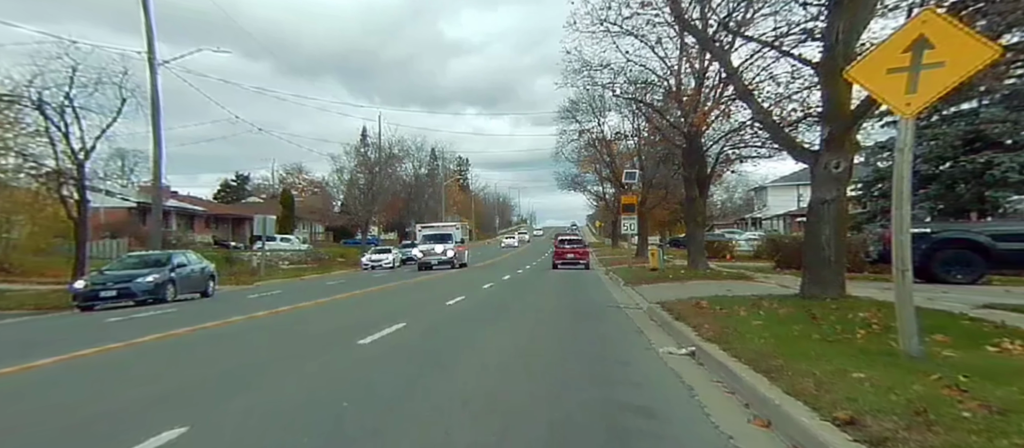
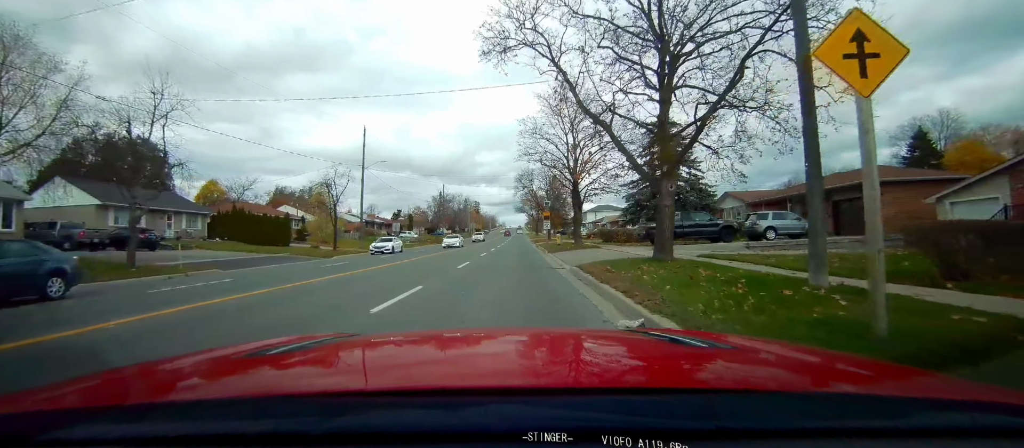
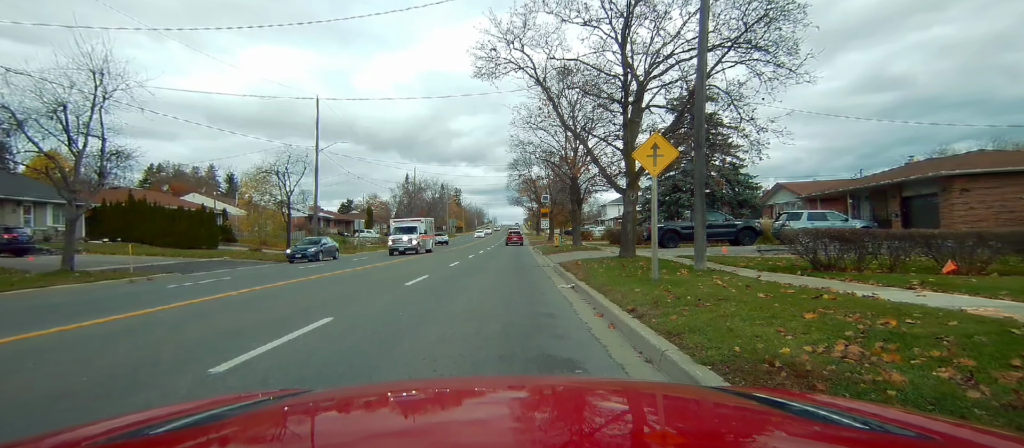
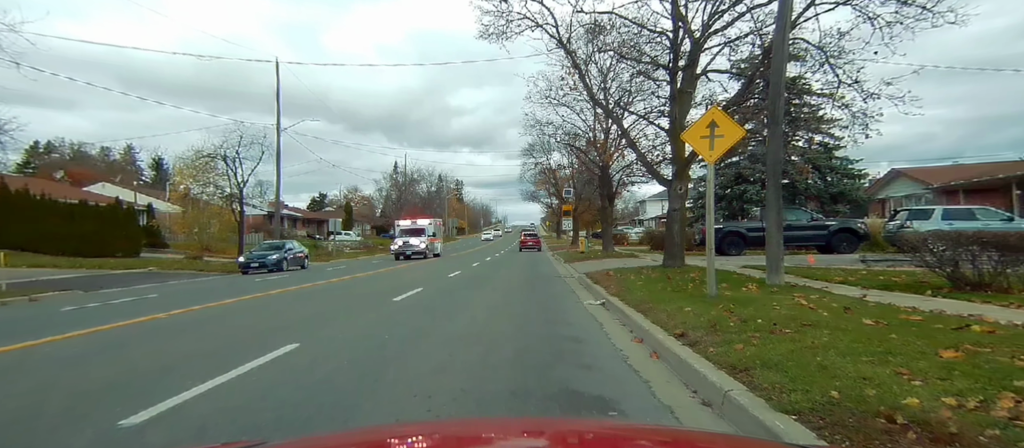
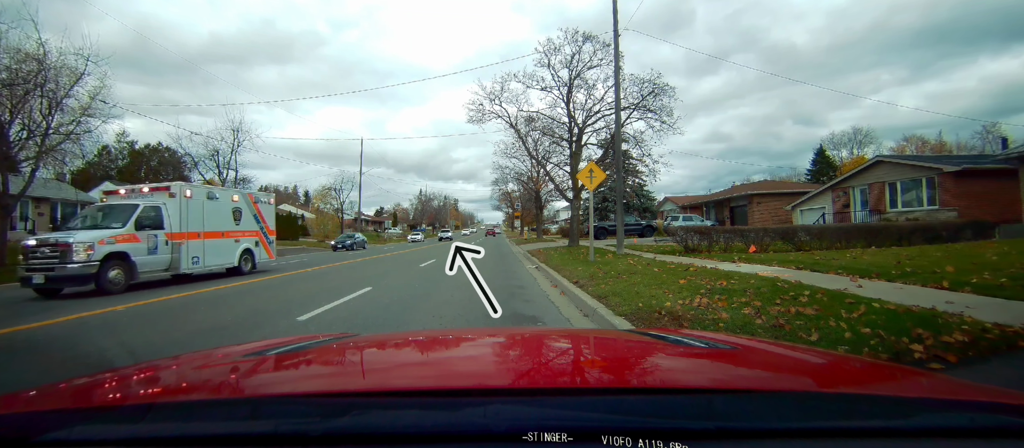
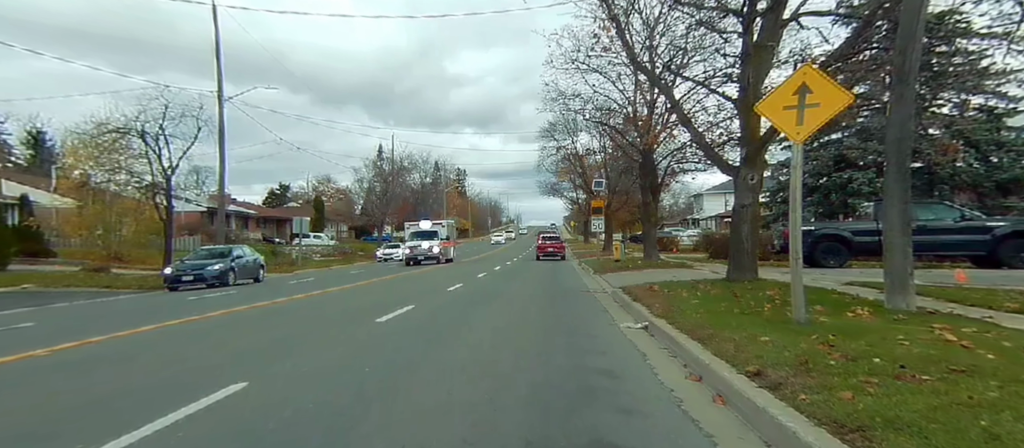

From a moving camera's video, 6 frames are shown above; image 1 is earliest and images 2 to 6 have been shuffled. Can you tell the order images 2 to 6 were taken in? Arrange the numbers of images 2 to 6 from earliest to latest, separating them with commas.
6, 4, 3, 5, 2
